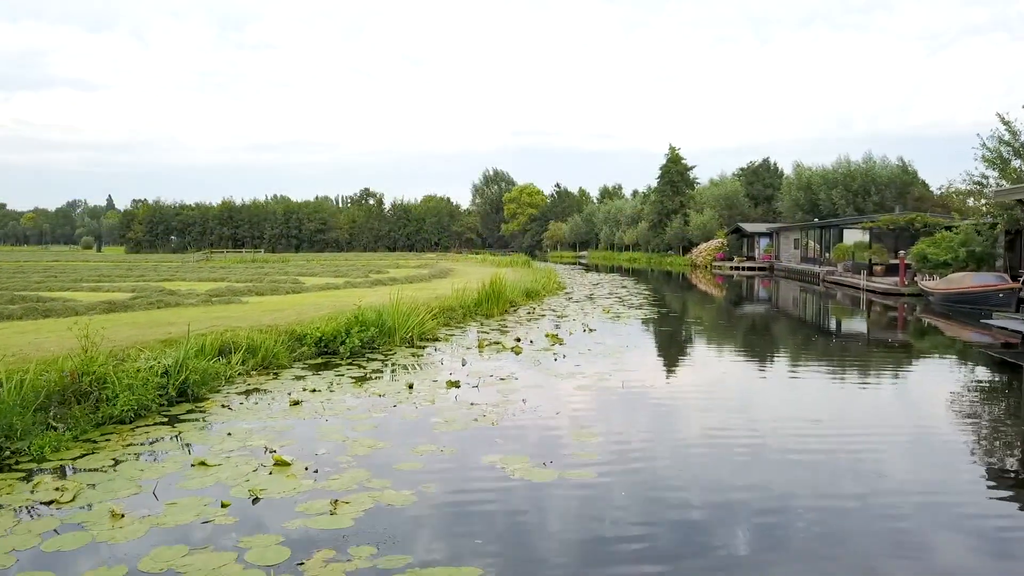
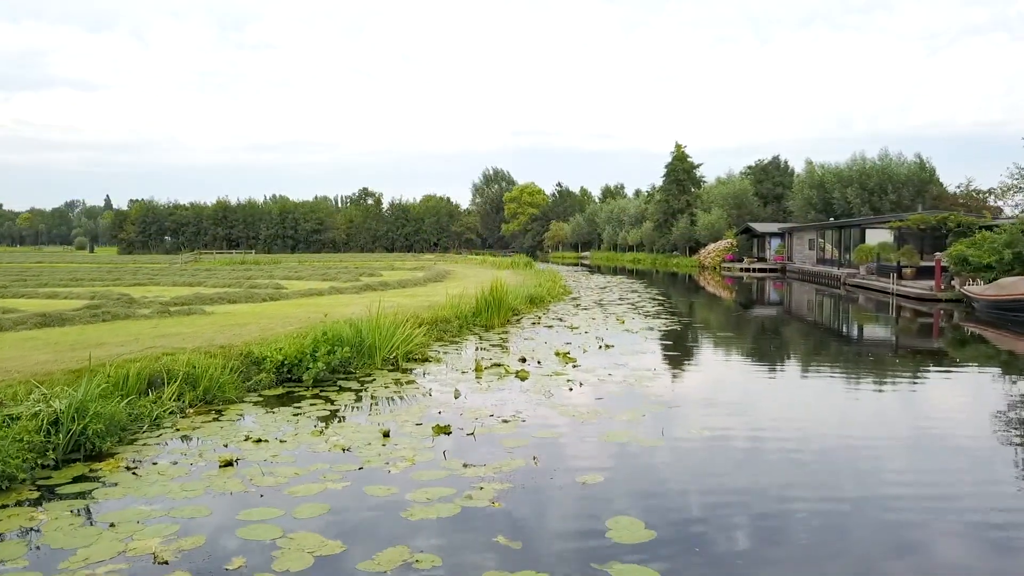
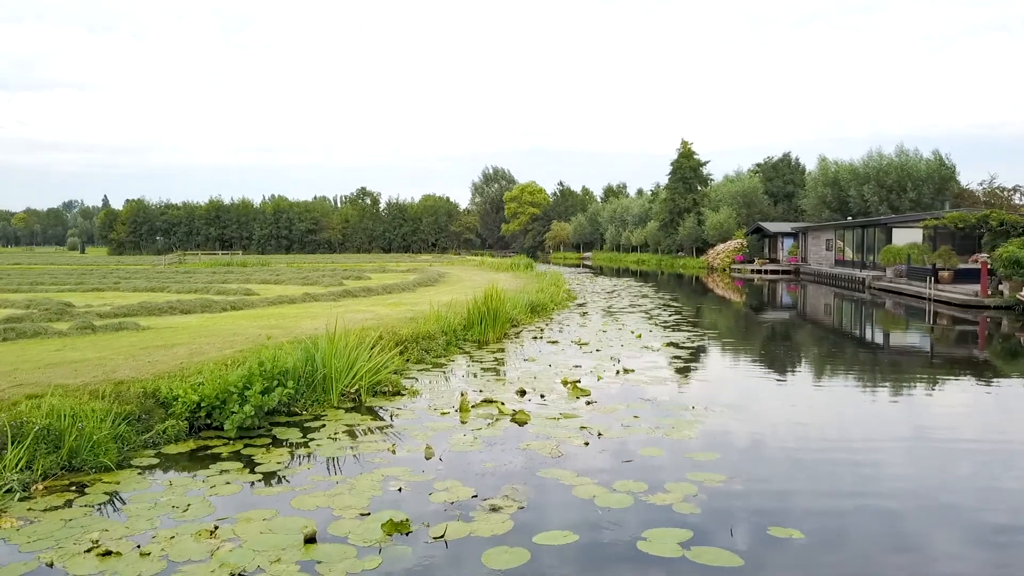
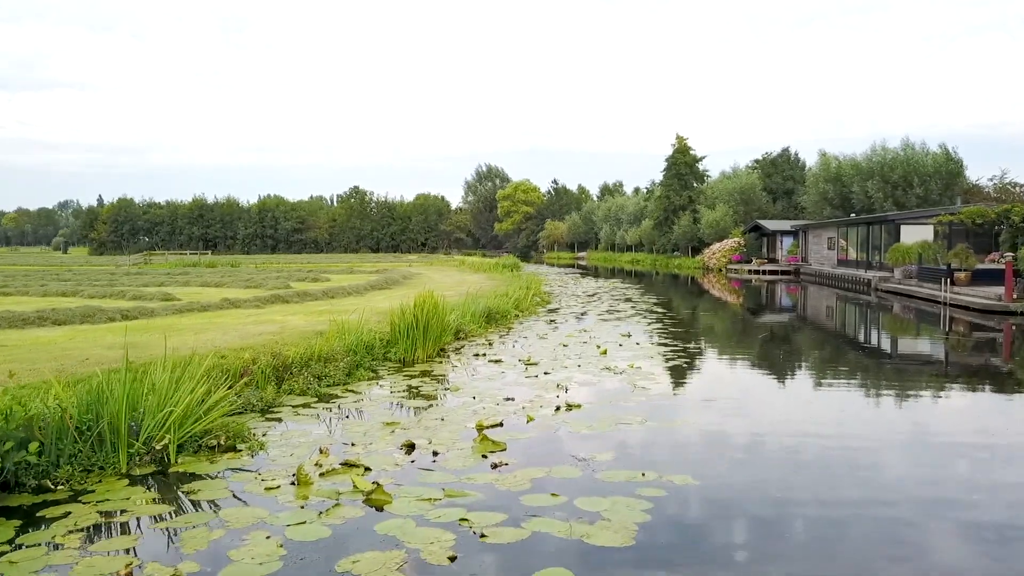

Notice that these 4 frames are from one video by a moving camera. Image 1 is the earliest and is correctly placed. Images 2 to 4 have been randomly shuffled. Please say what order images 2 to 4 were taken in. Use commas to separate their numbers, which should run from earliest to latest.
2, 3, 4
